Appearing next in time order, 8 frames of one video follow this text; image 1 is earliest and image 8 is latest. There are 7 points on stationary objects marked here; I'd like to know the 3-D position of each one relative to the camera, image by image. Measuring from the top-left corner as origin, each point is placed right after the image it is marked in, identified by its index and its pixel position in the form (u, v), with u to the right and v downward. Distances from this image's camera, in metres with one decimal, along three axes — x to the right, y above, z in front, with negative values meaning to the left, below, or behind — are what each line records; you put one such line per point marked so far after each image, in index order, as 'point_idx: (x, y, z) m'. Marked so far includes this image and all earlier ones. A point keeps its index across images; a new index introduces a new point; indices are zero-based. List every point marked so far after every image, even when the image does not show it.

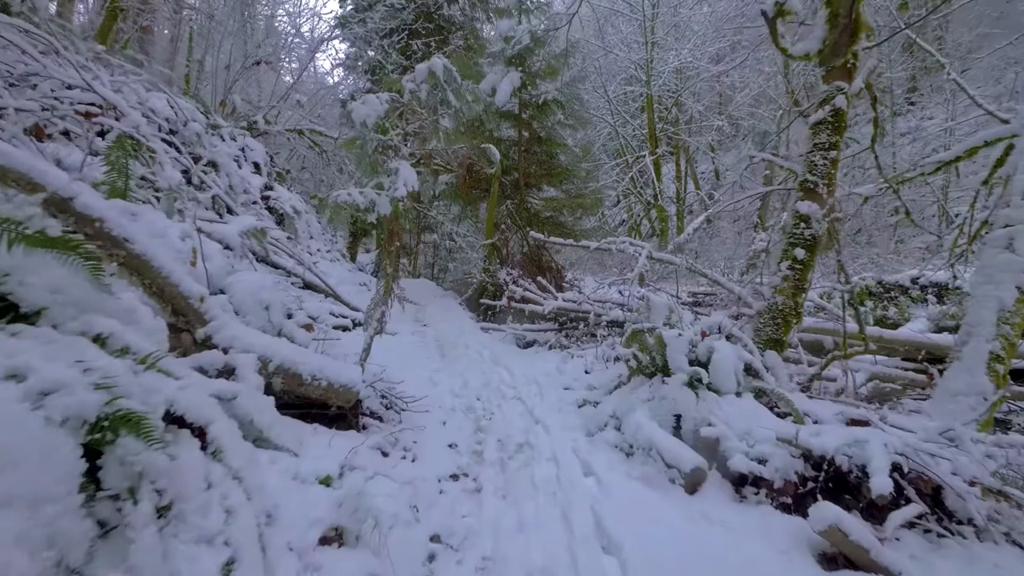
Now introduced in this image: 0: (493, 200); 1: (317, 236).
0: (-0.4, +2.0, +11.1) m
1: (-4.1, +1.1, +10.3) m
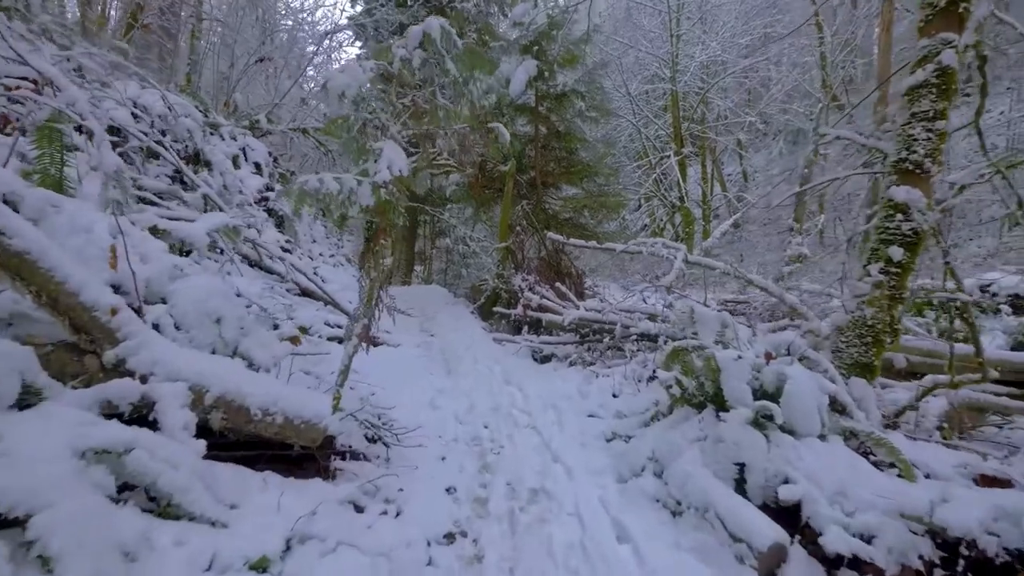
0: (-0.1, +1.9, +10.3) m
1: (-3.8, +0.9, +9.6) m
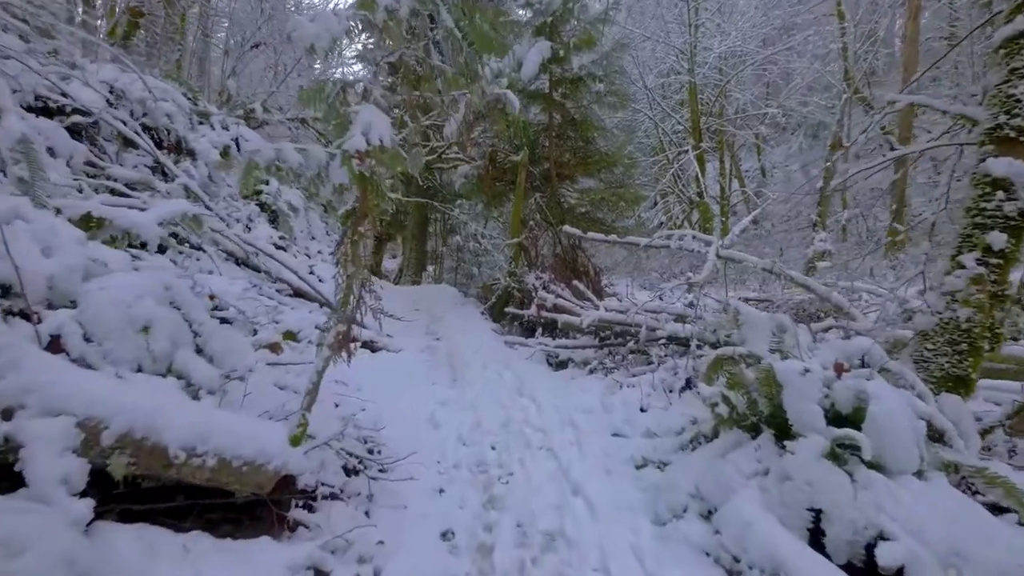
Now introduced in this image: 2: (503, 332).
0: (+0.2, +1.9, +9.7) m
1: (-3.6, +0.9, +9.0) m
2: (-0.2, -0.8, +8.8) m
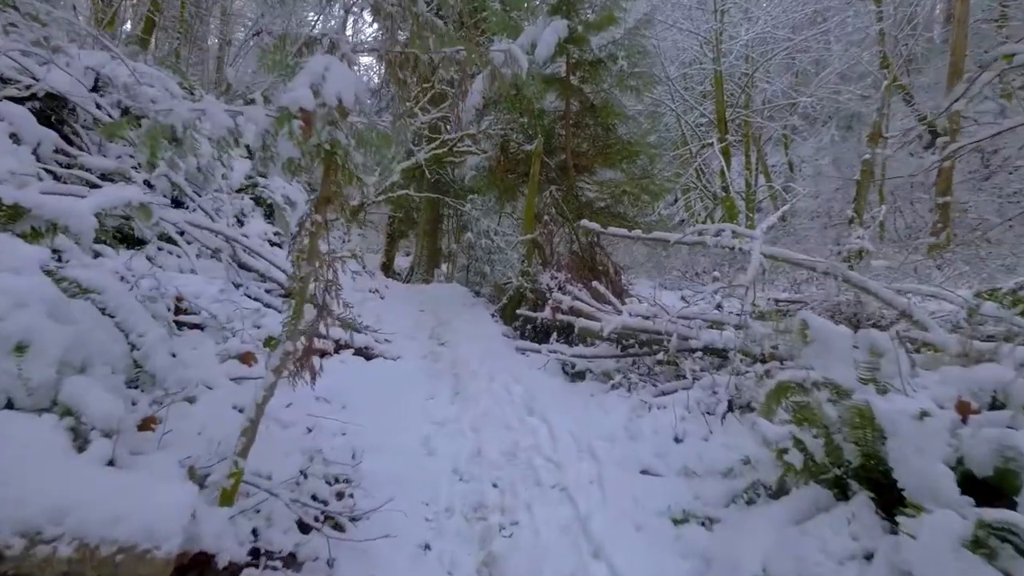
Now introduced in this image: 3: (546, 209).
0: (+0.4, +1.9, +9.0) m
1: (-3.3, +0.9, +8.5) m
2: (0.0, -0.8, +8.1) m
3: (+0.7, +1.5, +9.4) m
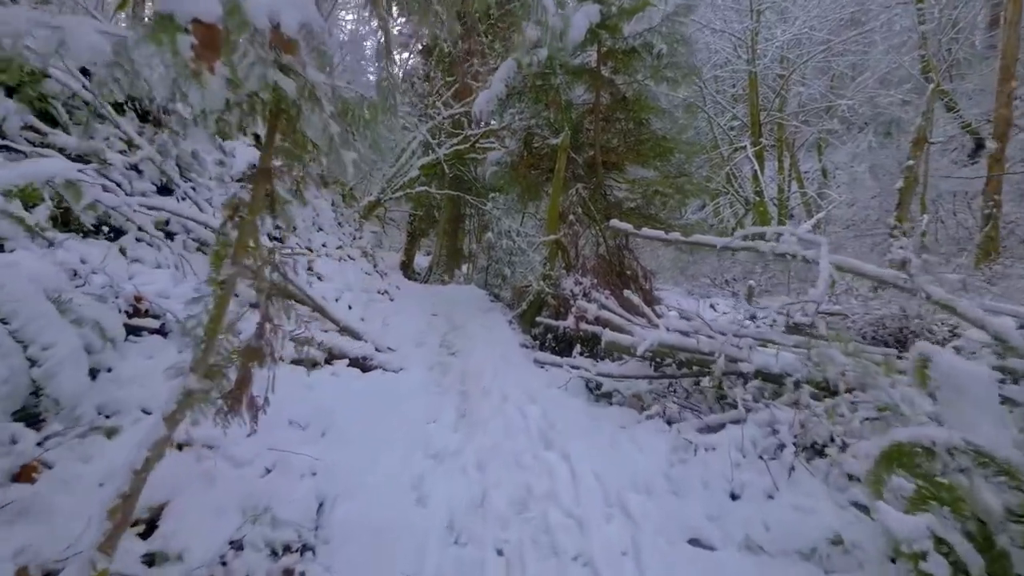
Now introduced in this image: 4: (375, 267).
0: (+0.8, +1.8, +8.2) m
1: (-3.0, +1.0, +7.9) m
2: (+0.3, -0.9, +7.4) m
3: (+1.1, +1.4, +8.7) m
4: (-2.5, +0.4, +8.8) m
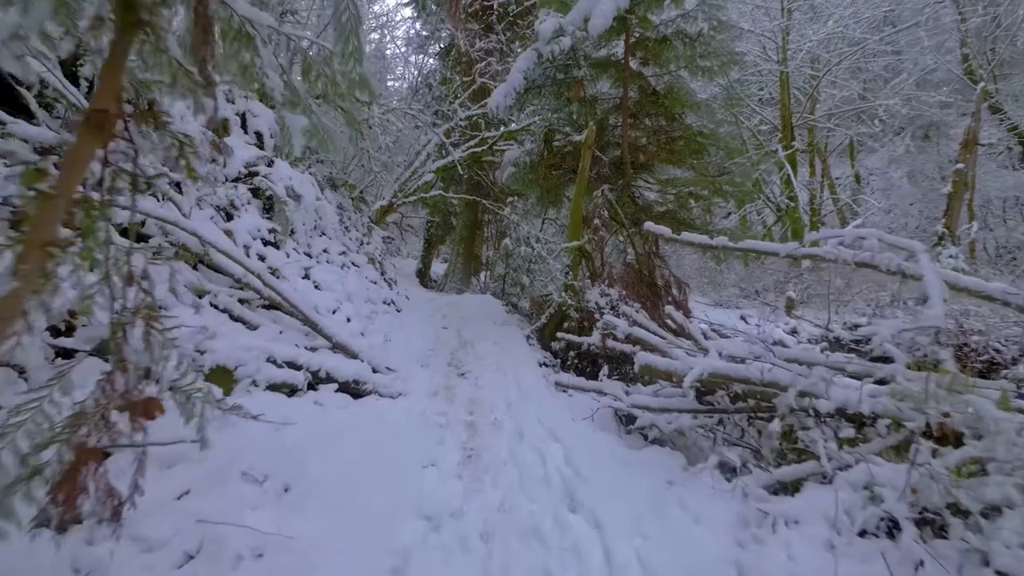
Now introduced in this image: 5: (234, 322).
0: (+1.1, +1.6, +7.5) m
1: (-2.7, +0.8, +7.3) m
2: (+0.6, -1.0, +6.6) m
3: (+1.4, +1.2, +7.9) m
4: (-2.2, +0.2, +8.2) m
5: (-2.4, -0.3, +4.2) m
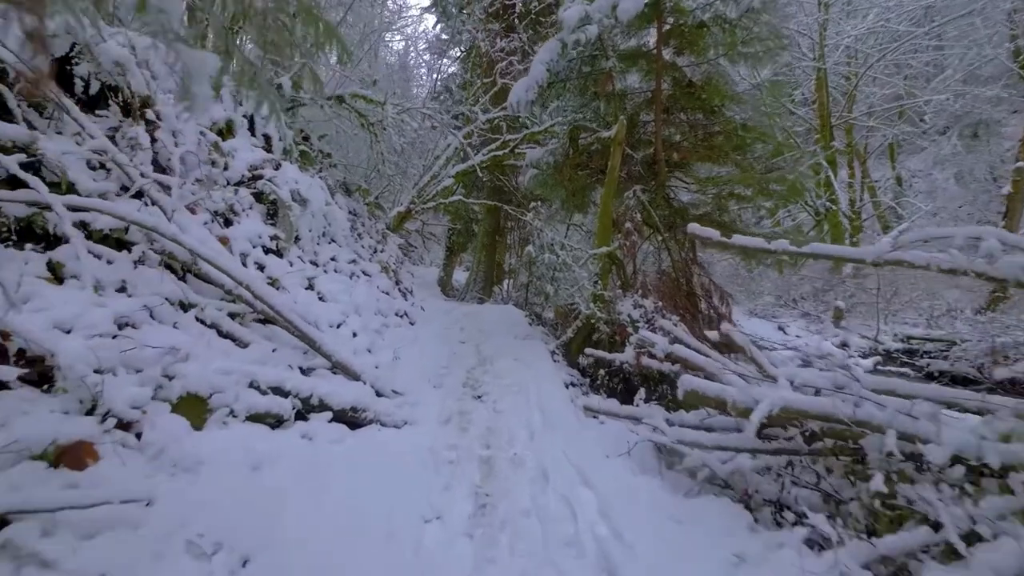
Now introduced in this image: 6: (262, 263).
0: (+1.4, +1.5, +6.8) m
1: (-2.4, +0.7, +6.8) m
2: (+0.9, -1.2, +5.9) m
3: (+1.7, +1.1, +7.3) m
4: (-1.8, +0.1, +7.7) m
5: (-2.3, -0.4, +3.7) m
6: (-2.6, +0.3, +4.9) m
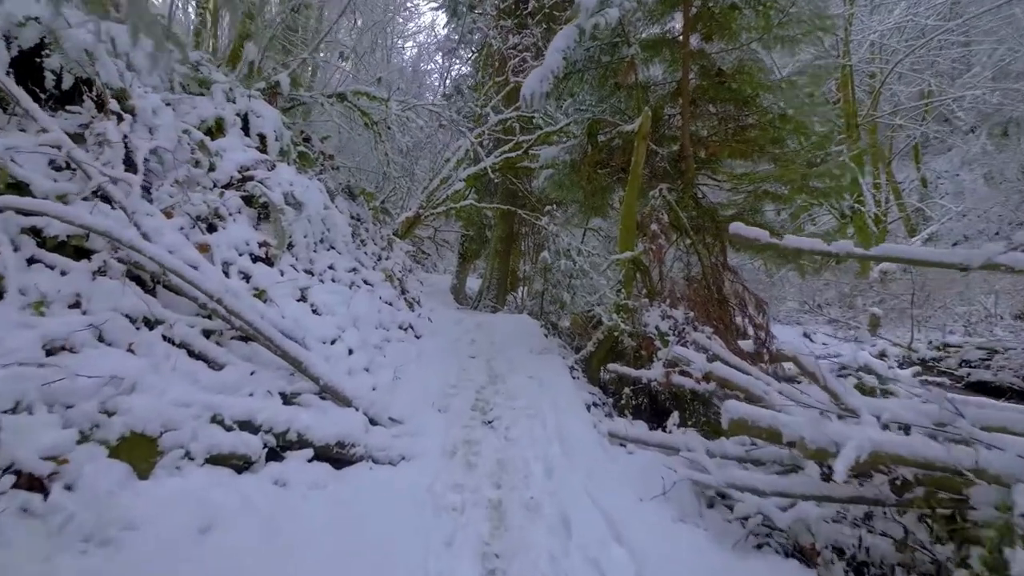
0: (+1.6, +1.4, +6.2) m
1: (-2.2, +0.5, +6.3) m
2: (+1.0, -1.3, +5.3) m
3: (+1.9, +1.0, +6.6) m
4: (-1.6, -0.1, +7.1) m
5: (-2.2, -0.5, +3.2) m
6: (-2.4, +0.1, +4.4) m
